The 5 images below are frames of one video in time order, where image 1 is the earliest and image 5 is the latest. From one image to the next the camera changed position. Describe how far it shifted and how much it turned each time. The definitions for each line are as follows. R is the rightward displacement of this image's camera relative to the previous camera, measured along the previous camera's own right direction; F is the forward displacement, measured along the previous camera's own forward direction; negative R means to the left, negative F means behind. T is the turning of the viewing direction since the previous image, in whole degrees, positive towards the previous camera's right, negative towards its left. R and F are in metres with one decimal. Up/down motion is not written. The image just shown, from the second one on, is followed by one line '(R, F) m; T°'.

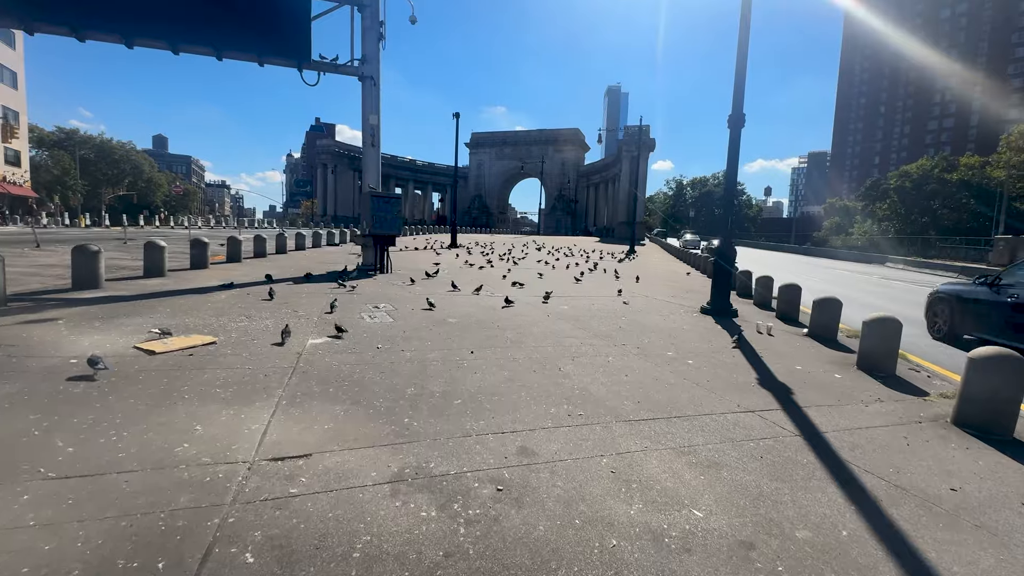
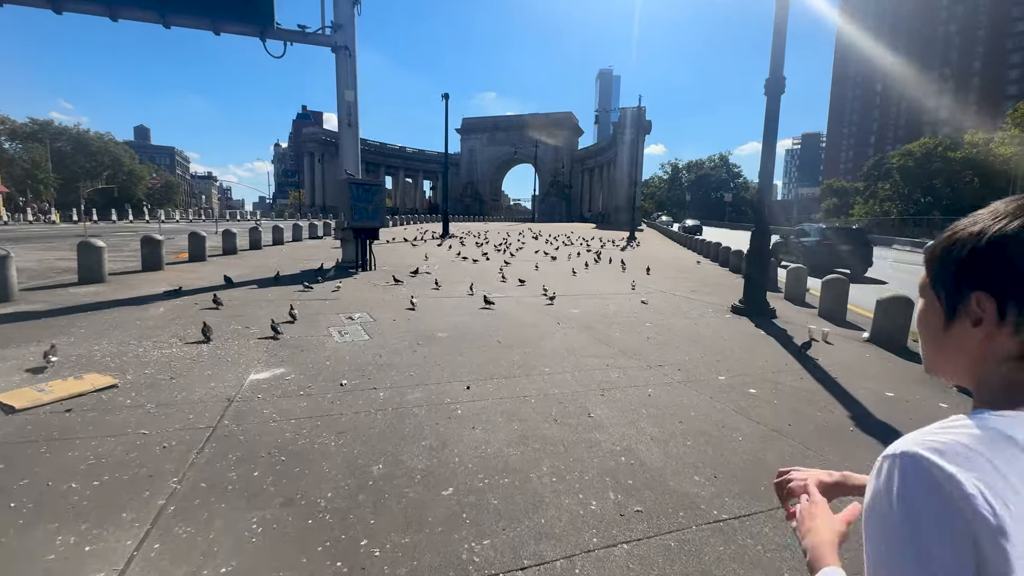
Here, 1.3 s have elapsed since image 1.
(-0.1, +1.6) m; +1°
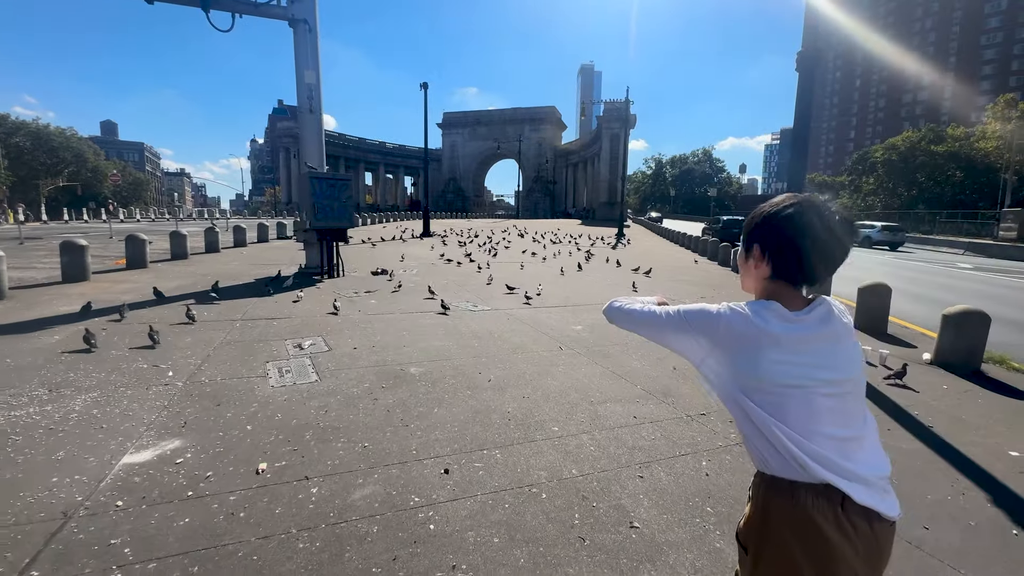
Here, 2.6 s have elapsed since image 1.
(-0.1, +1.5) m; +2°
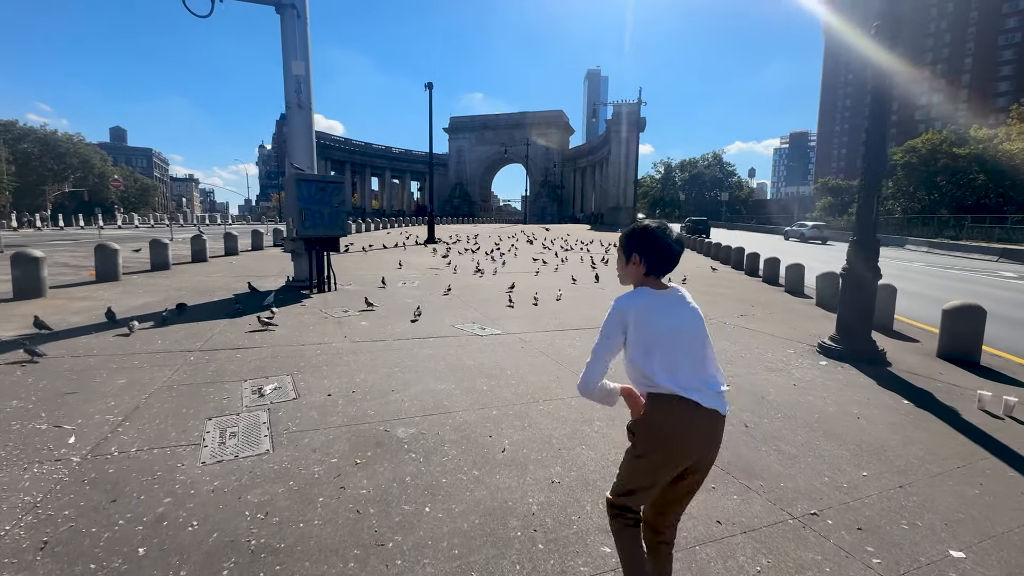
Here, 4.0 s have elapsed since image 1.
(-0.1, +1.3) m; -1°
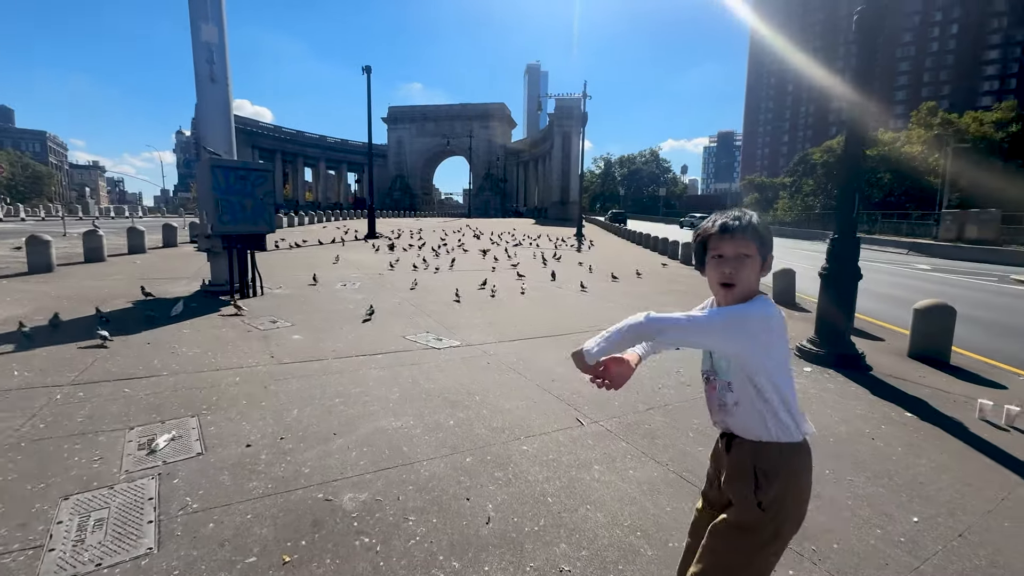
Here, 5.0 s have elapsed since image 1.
(-0.2, +0.9) m; +7°
